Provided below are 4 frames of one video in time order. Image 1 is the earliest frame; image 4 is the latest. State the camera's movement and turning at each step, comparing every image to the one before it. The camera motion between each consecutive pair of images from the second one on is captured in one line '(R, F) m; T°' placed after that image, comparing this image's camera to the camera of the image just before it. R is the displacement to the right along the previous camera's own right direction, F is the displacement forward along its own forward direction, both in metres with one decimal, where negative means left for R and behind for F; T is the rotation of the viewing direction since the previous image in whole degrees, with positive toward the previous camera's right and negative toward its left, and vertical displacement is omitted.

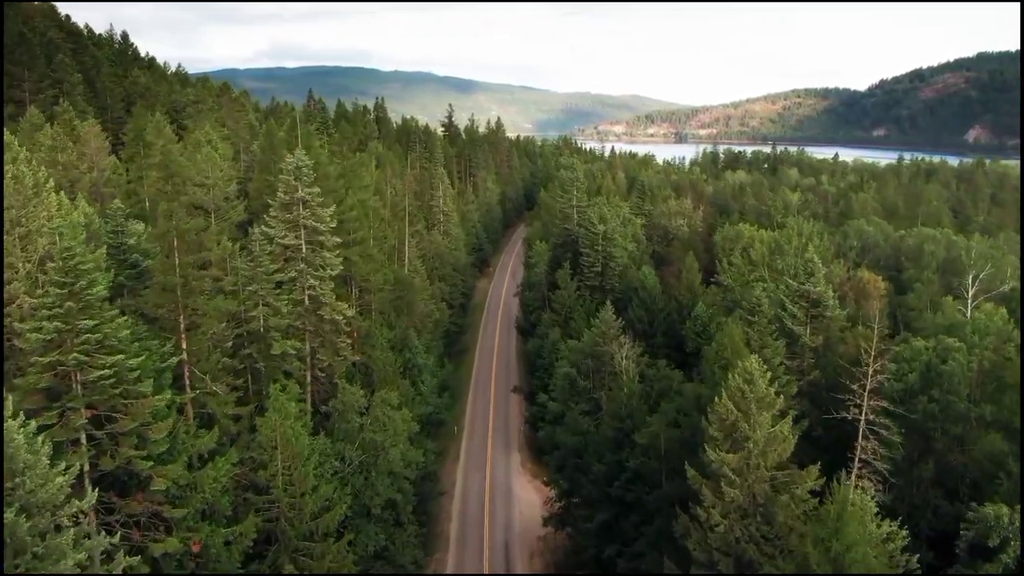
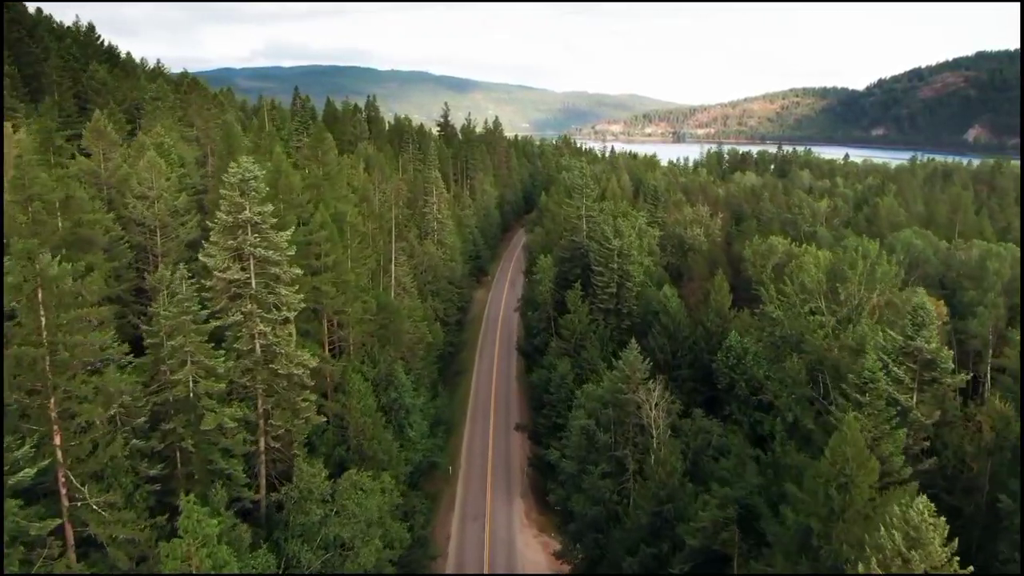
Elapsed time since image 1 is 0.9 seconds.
(-0.4, +7.9) m; 0°
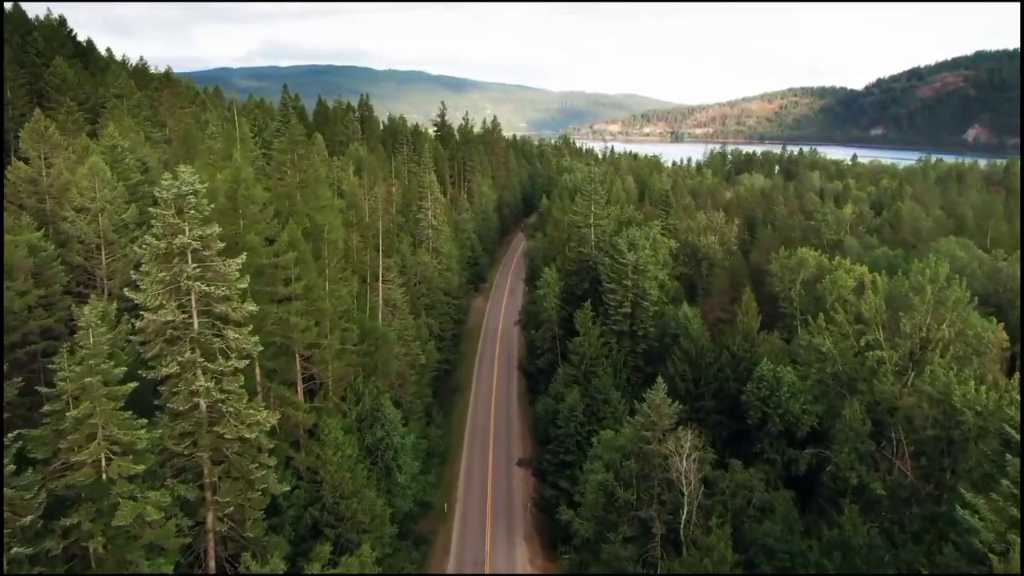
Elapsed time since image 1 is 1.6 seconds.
(-0.3, +5.8) m; 0°
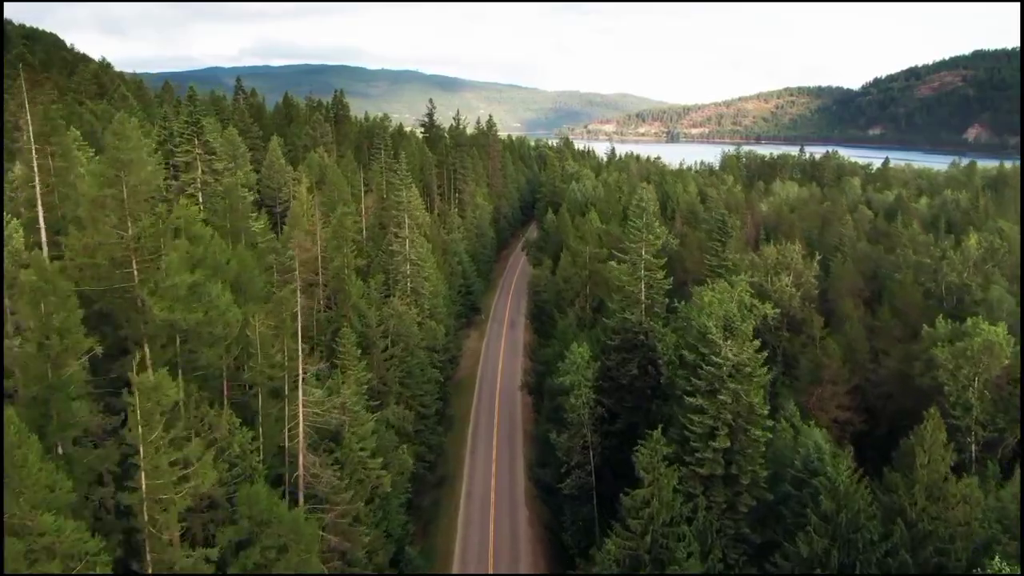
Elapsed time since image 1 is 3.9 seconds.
(-0.9, +19.7) m; +1°
